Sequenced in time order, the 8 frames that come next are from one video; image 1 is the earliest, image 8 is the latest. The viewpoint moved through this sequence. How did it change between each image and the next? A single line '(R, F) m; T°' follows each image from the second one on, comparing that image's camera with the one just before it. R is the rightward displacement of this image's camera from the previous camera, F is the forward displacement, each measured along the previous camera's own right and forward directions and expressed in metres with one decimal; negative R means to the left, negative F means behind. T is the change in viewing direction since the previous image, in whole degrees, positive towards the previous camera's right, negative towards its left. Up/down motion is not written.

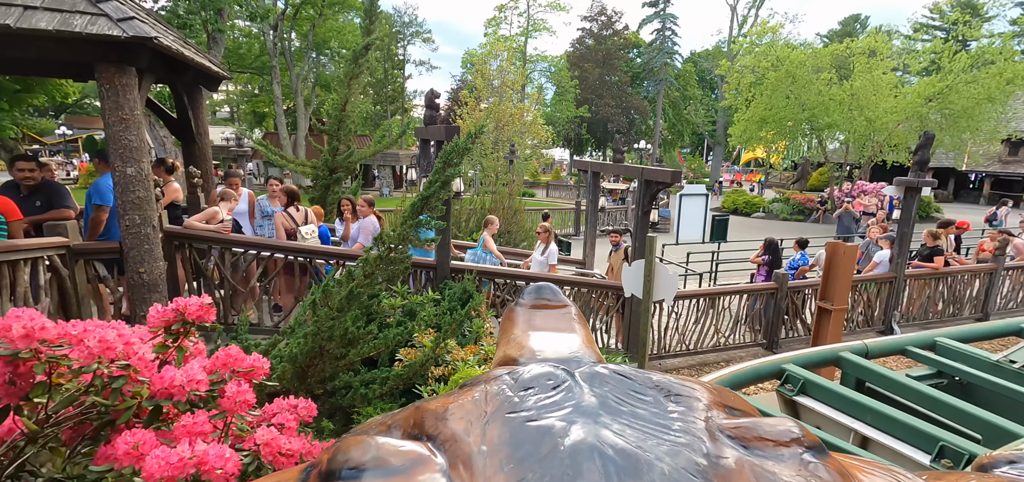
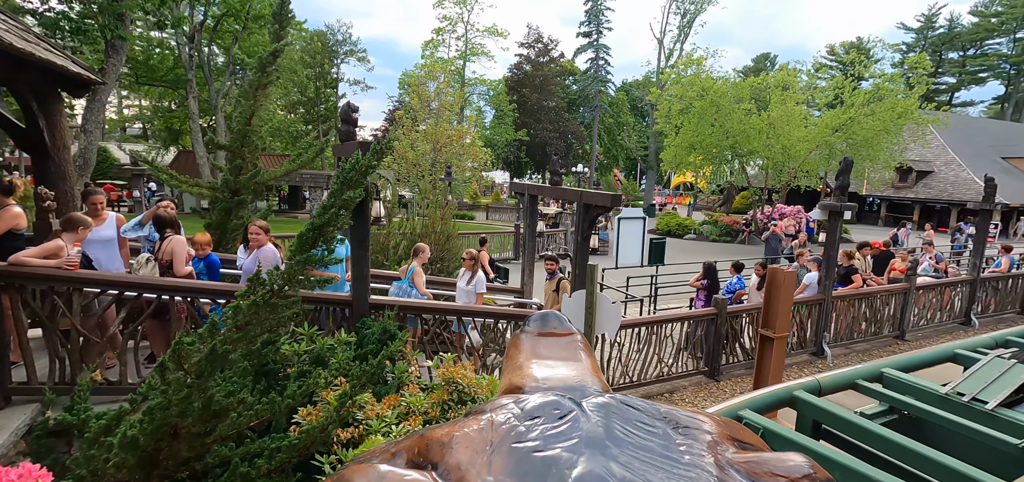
(+0.1, +0.3) m; +7°
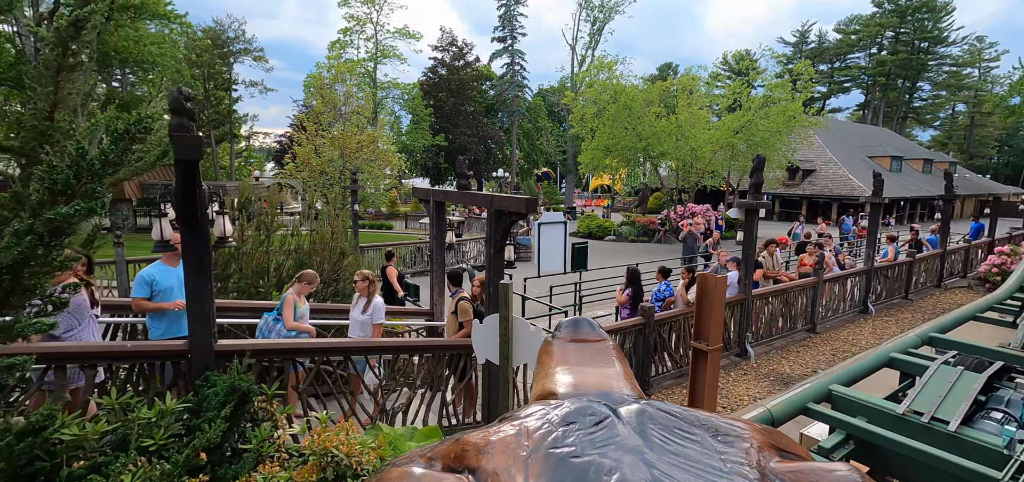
(+0.2, +0.6) m; +8°
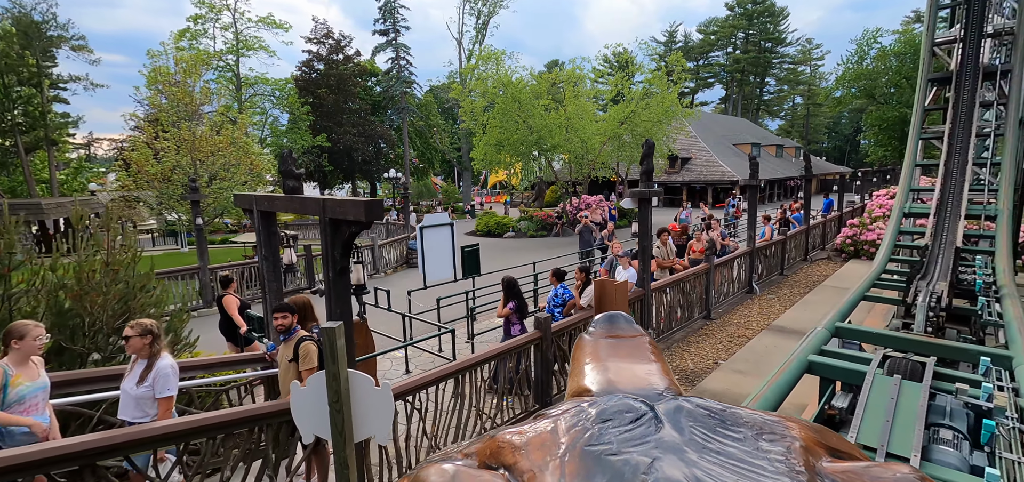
(+0.3, +0.7) m; +11°
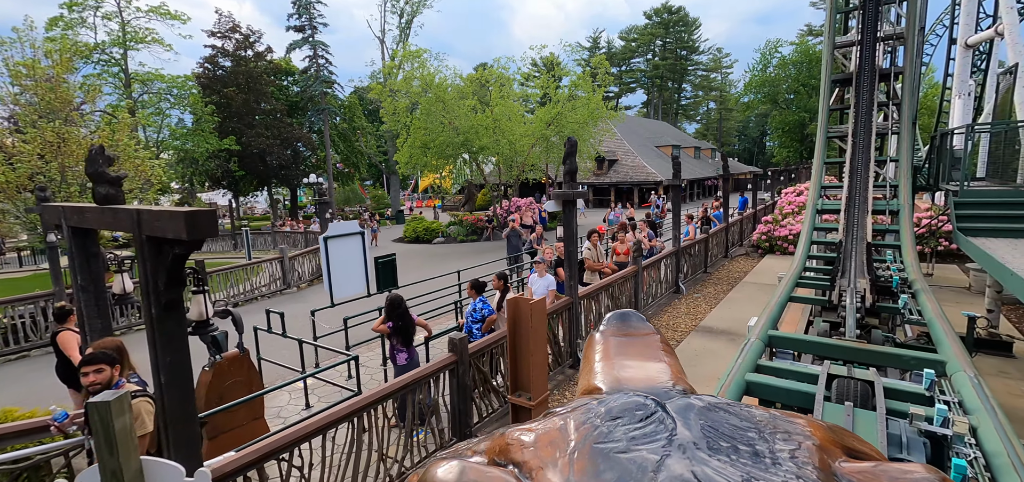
(+0.2, +0.5) m; +7°
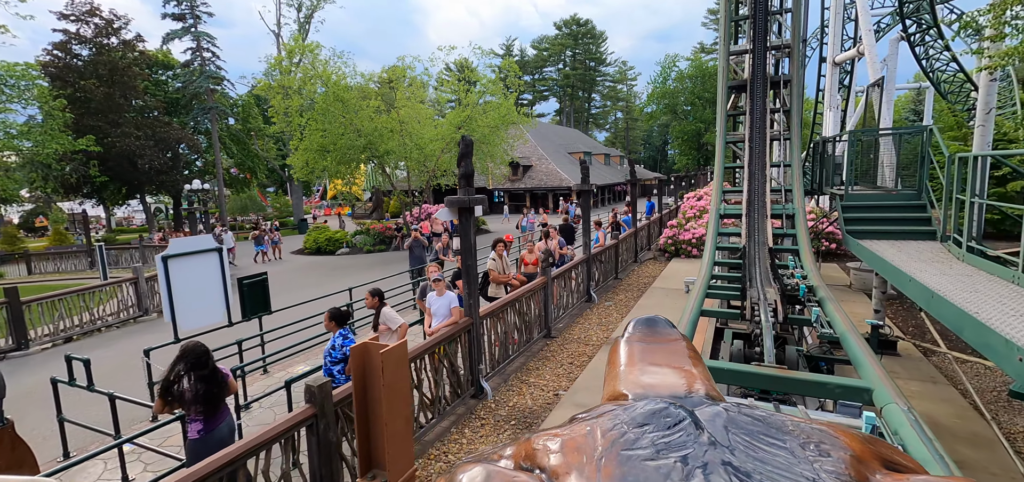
(+0.3, +0.6) m; +9°
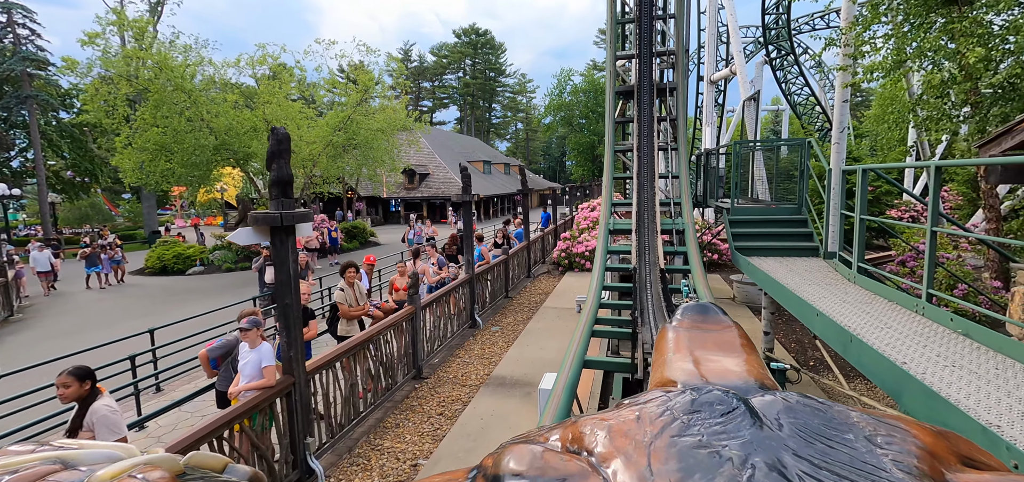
(+0.5, +1.1) m; +11°
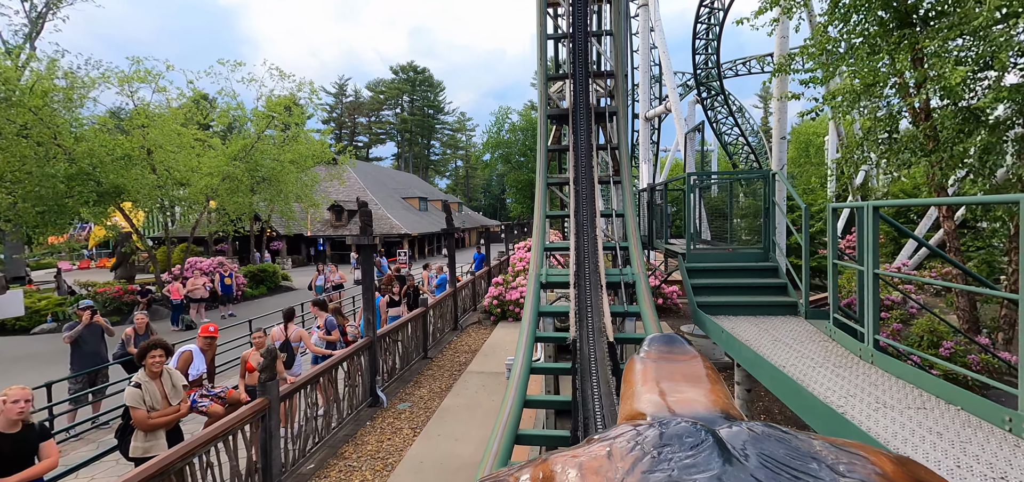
(+0.4, +1.5) m; +7°
